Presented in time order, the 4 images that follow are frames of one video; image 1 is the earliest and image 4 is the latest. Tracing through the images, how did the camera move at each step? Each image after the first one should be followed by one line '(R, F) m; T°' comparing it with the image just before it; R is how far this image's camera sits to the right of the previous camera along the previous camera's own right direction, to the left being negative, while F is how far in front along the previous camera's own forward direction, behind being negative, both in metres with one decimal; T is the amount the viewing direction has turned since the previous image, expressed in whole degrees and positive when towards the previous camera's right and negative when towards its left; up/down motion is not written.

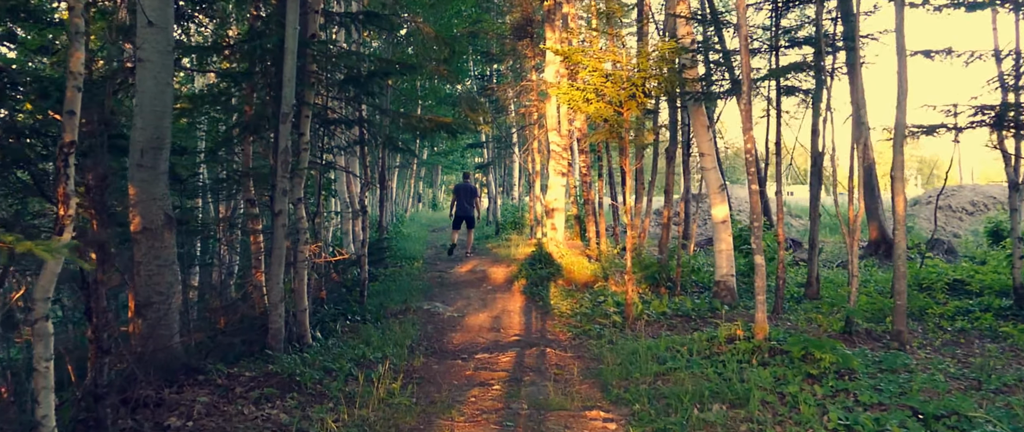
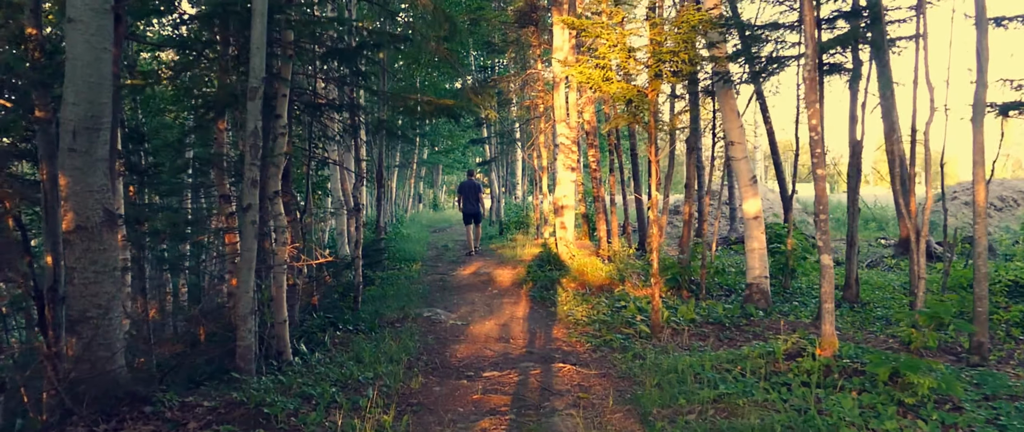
(-0.1, +1.2) m; 0°
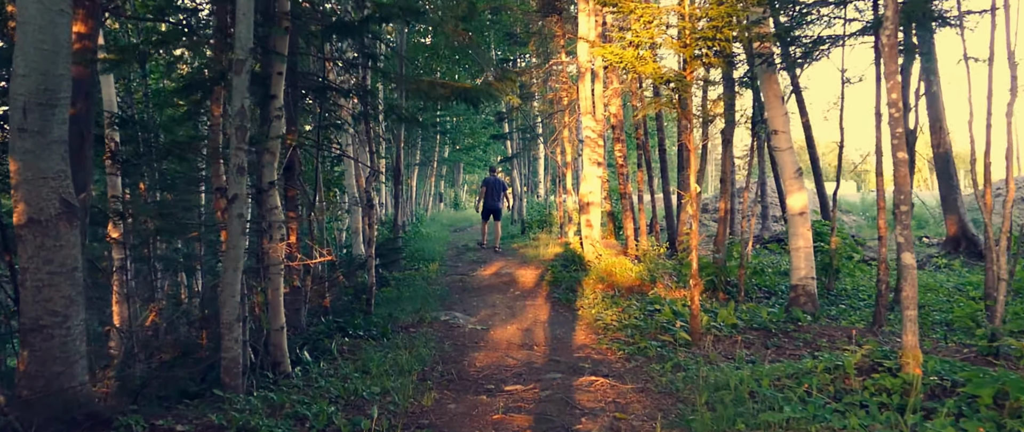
(0.0, +0.8) m; -2°
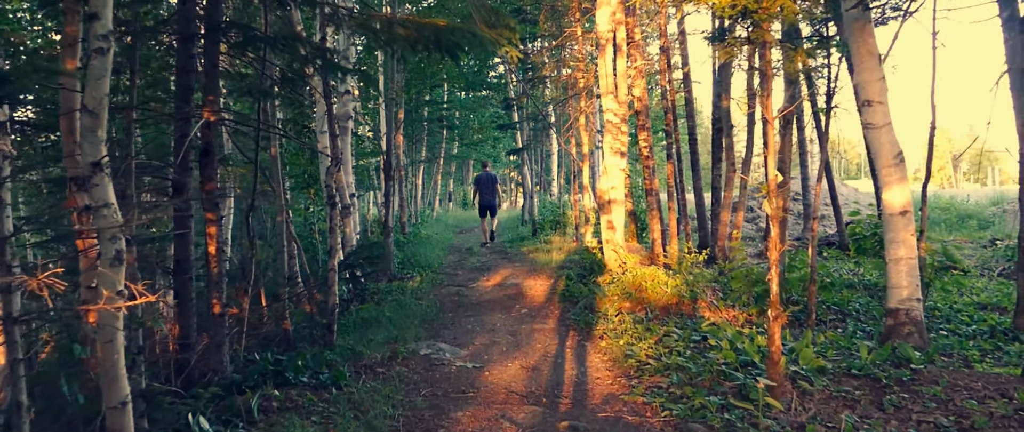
(+0.1, +2.5) m; -1°
